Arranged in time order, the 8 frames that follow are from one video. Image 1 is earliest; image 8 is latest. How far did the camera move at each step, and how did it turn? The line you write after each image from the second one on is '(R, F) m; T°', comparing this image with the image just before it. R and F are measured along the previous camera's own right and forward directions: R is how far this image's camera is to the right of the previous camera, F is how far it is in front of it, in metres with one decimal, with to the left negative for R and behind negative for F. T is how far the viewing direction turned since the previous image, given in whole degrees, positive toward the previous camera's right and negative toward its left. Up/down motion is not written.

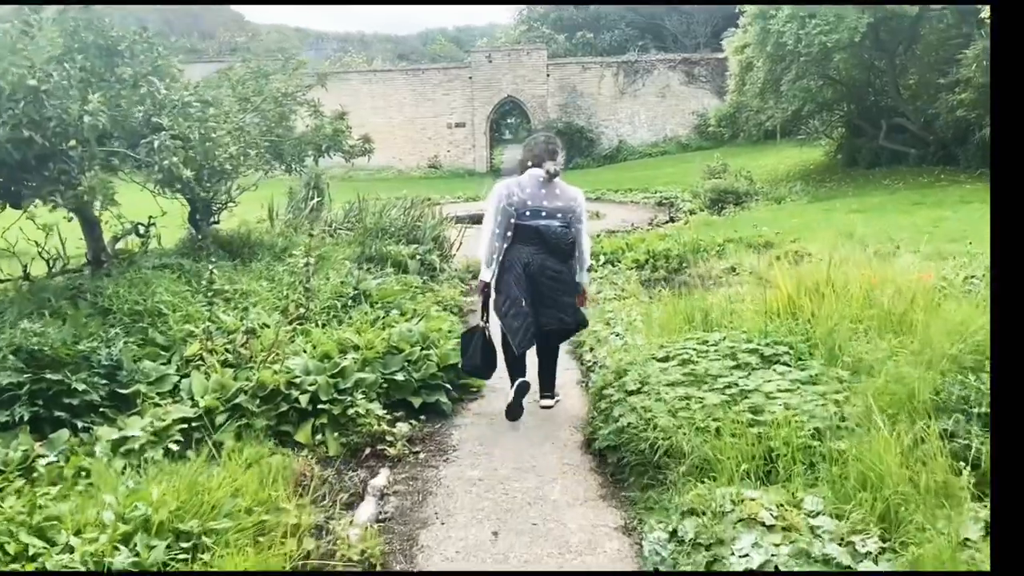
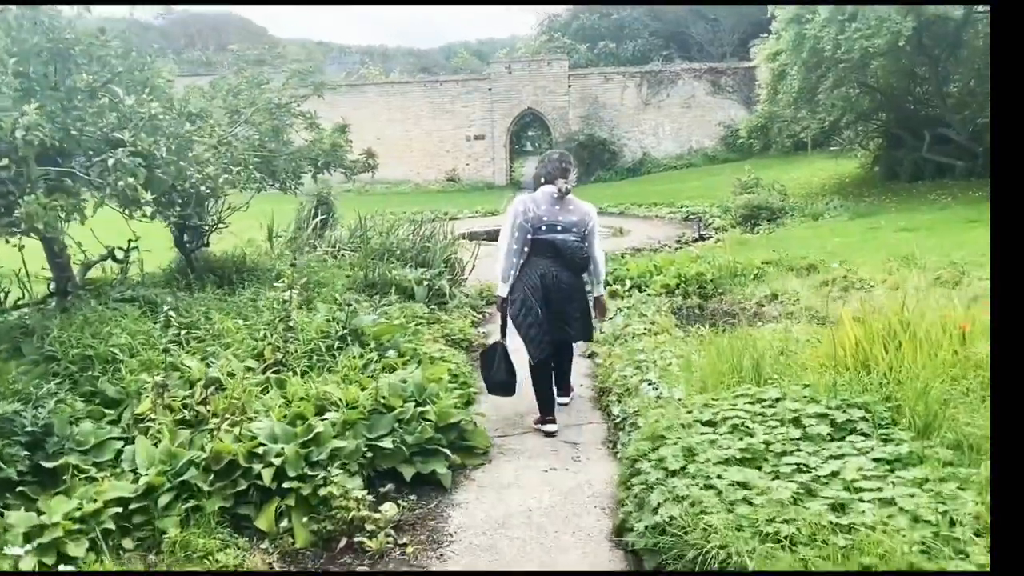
(0.0, +0.4) m; -1°
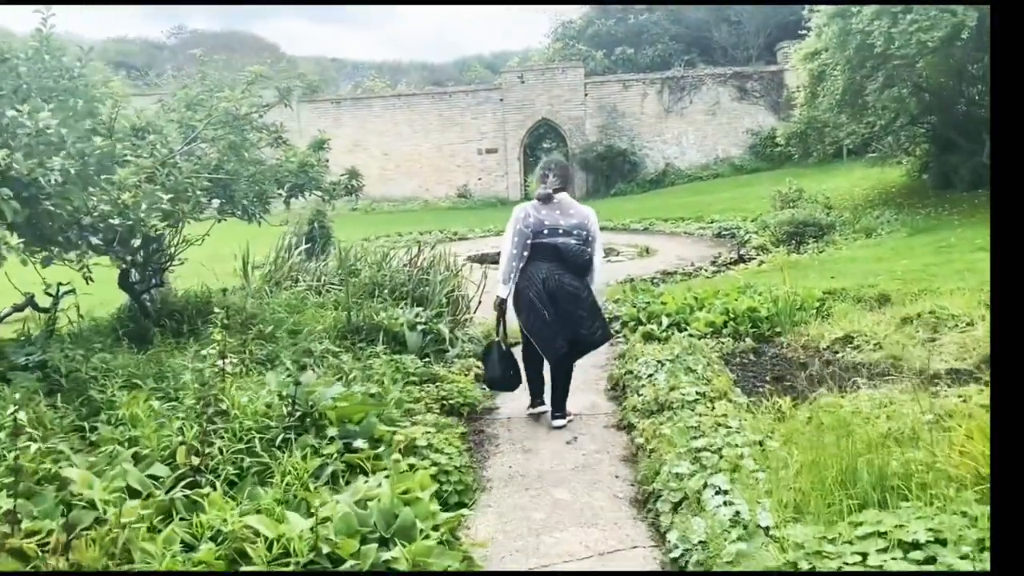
(0.0, +0.7) m; -1°
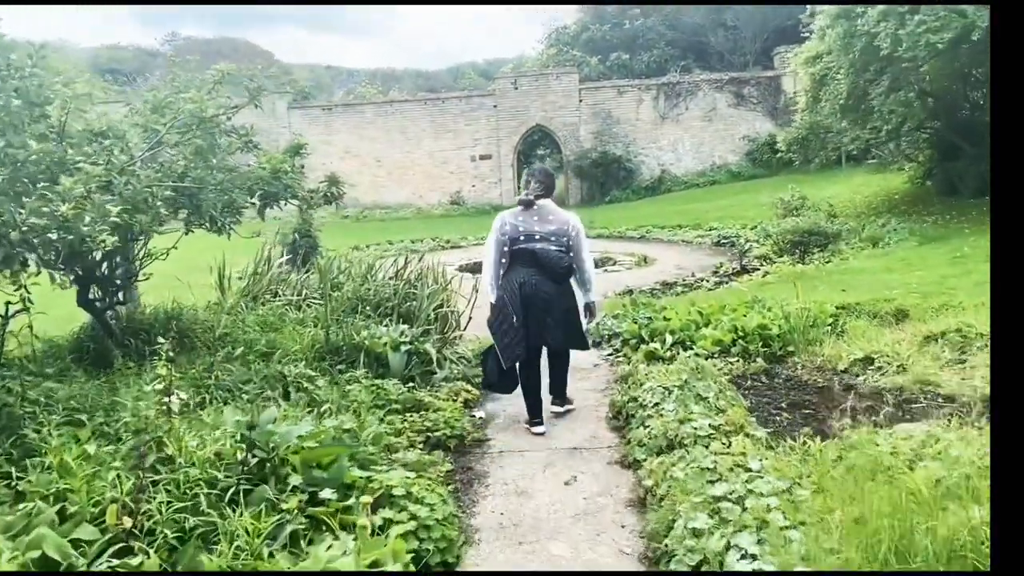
(0.0, +0.3) m; 0°
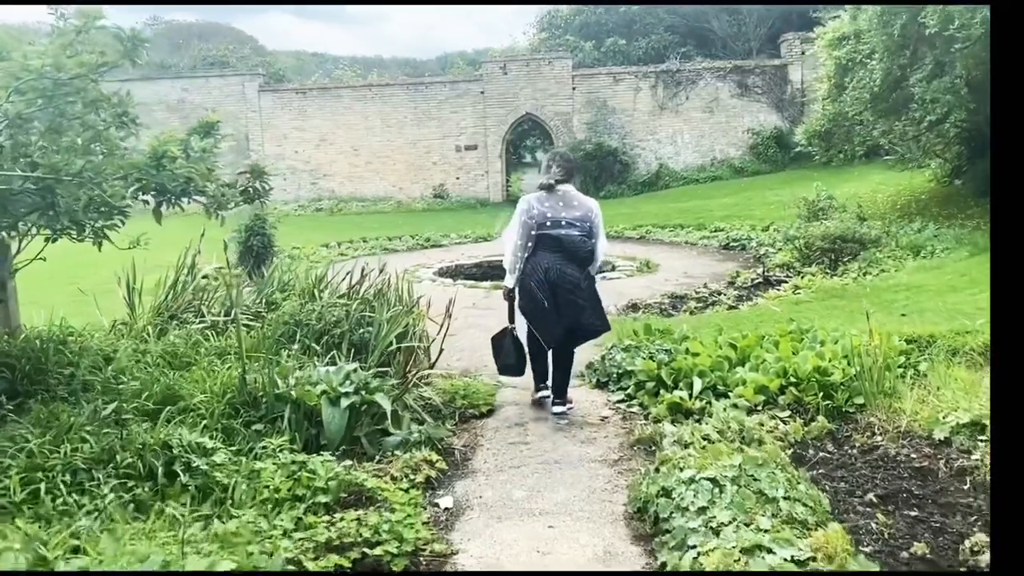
(0.0, +0.8) m; +1°
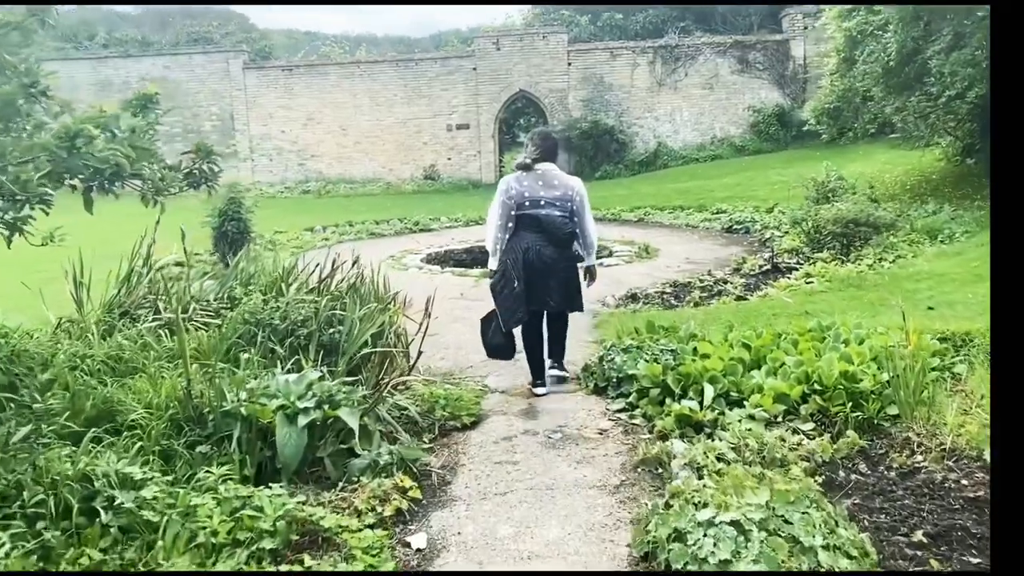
(0.0, +0.3) m; 0°
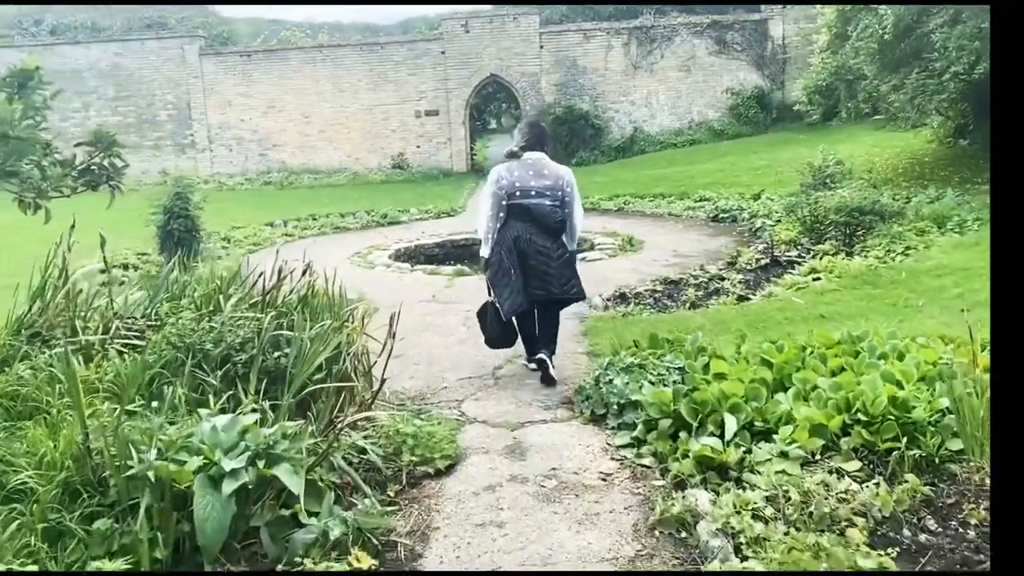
(0.0, +0.4) m; +2°
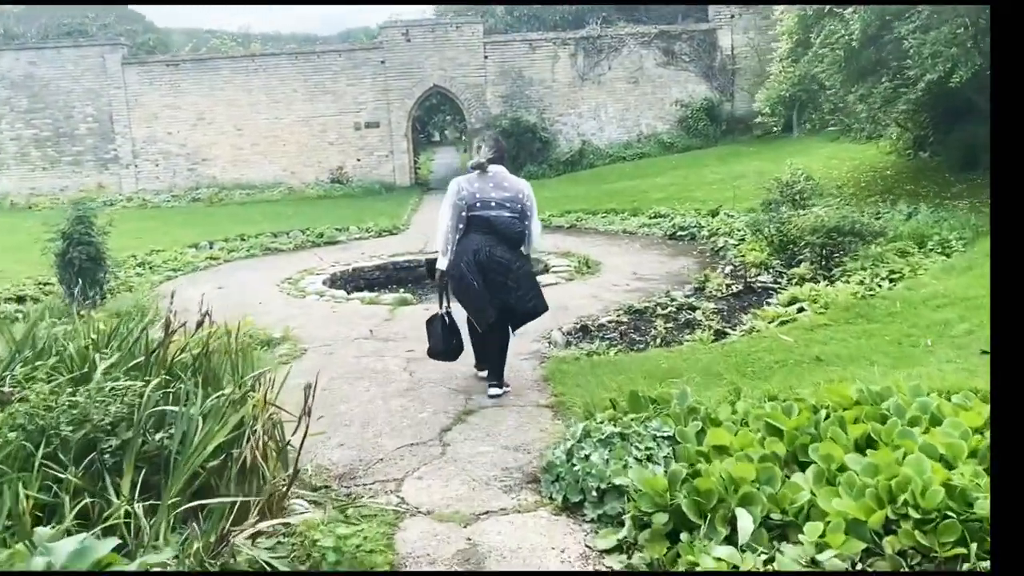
(0.0, +0.4) m; +4°
